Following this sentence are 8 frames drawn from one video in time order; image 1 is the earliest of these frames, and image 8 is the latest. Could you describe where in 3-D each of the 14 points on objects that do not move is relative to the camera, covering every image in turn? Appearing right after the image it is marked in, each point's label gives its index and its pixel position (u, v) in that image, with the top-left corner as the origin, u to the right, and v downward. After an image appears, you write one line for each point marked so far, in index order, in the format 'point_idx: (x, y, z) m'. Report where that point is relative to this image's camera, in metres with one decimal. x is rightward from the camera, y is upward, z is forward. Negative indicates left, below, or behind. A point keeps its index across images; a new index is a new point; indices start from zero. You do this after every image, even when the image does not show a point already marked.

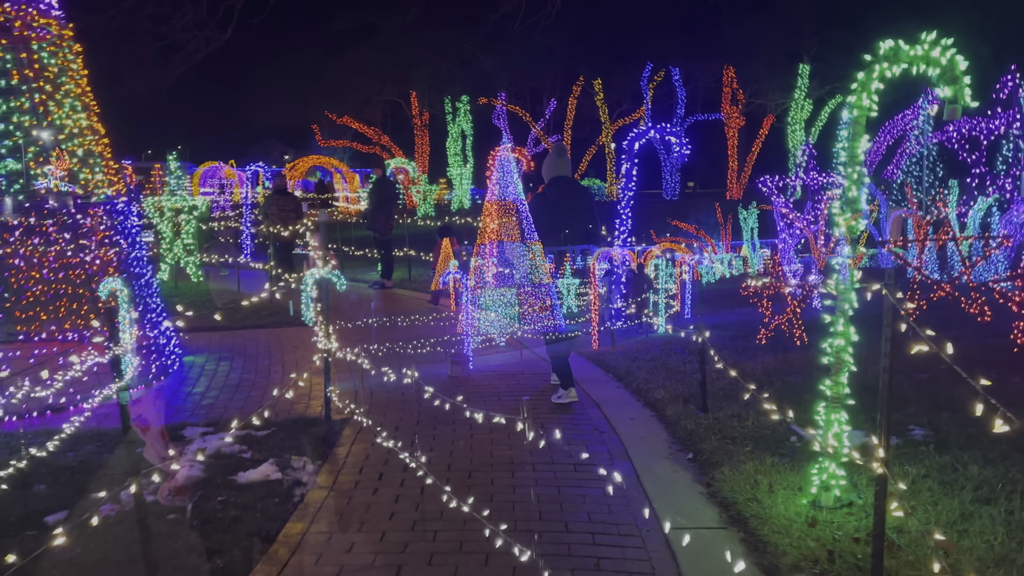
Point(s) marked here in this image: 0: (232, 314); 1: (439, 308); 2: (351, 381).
0: (-3.7, -0.3, +10.7) m
1: (-1.0, -0.3, +11.1) m
2: (-1.4, -0.8, +7.0) m
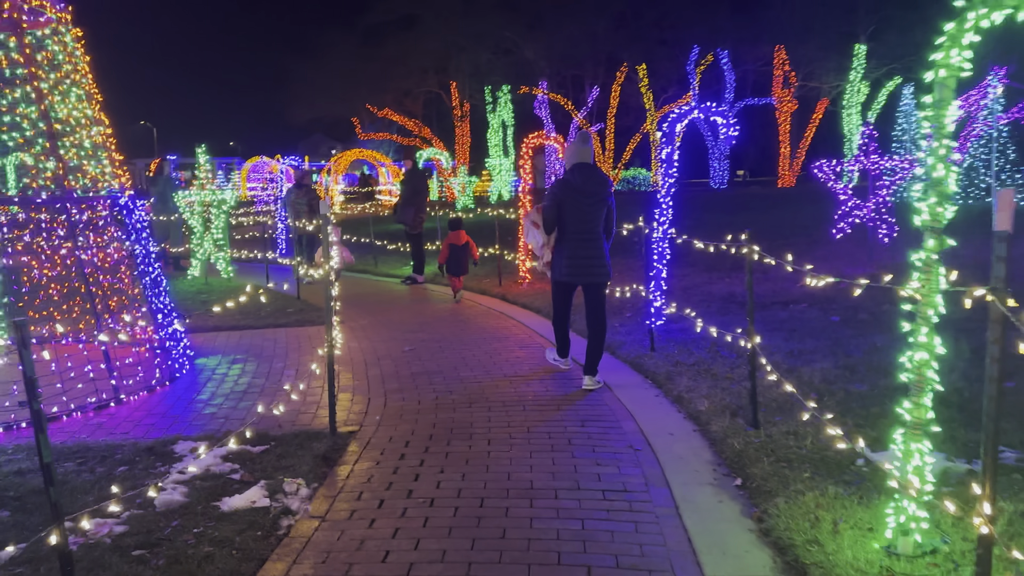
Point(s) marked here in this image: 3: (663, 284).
0: (-3.2, -0.3, +10.3) m
1: (-0.6, -0.2, +10.5) m
2: (-1.2, -0.8, +6.5) m
3: (+1.4, 0.0, +7.6) m
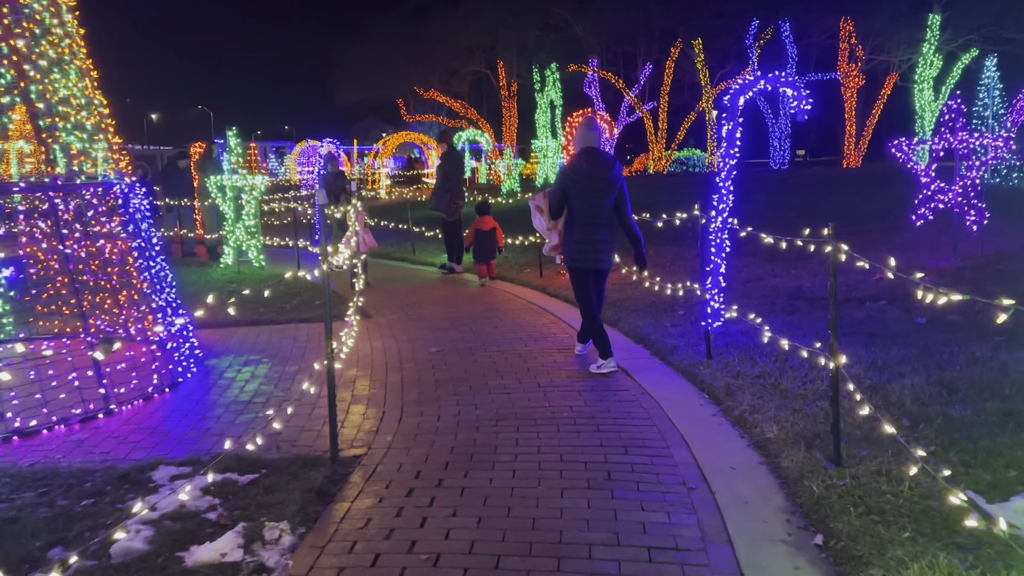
0: (-2.7, -0.2, +9.7) m
1: (-0.1, -0.1, +9.7) m
2: (-0.9, -0.8, +5.8) m
3: (+1.7, 0.0, +6.7) m
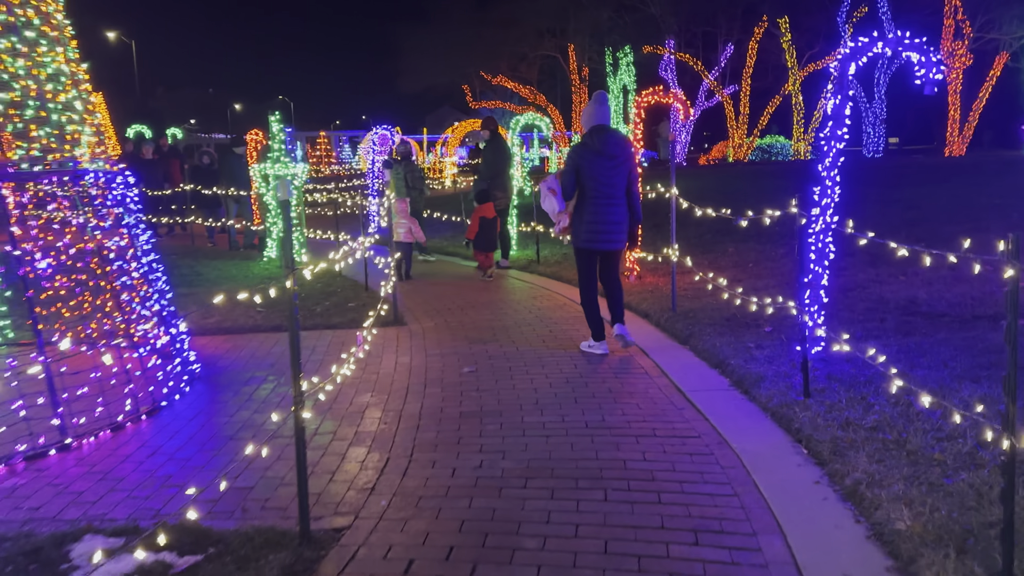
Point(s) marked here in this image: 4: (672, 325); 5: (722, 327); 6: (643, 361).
0: (-2.1, -0.2, +8.7) m
1: (+0.5, -0.1, +8.6) m
2: (-0.7, -0.8, +4.7) m
3: (+2.0, -0.1, +5.4) m
4: (+1.4, -0.3, +7.0) m
5: (+1.7, -0.3, +6.6) m
6: (+1.0, -0.6, +6.2) m
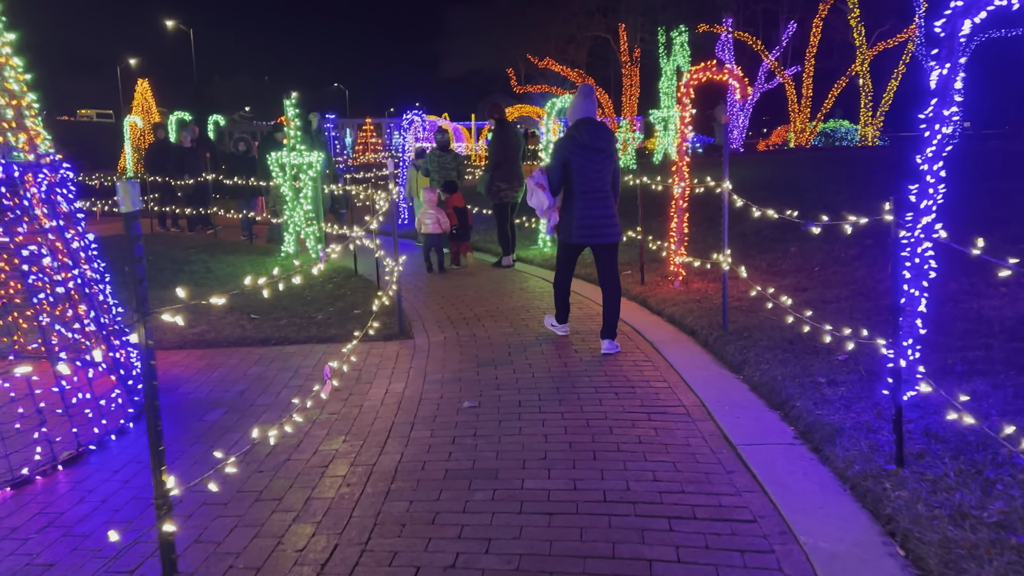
0: (-1.9, -0.2, +7.8) m
1: (+0.7, -0.2, +7.4) m
2: (-0.7, -1.0, +3.7) m
3: (+2.1, -0.2, +4.1) m
4: (+1.5, -0.4, +5.8) m
5: (+1.8, -0.4, +5.4) m
6: (+1.1, -0.7, +5.0) m
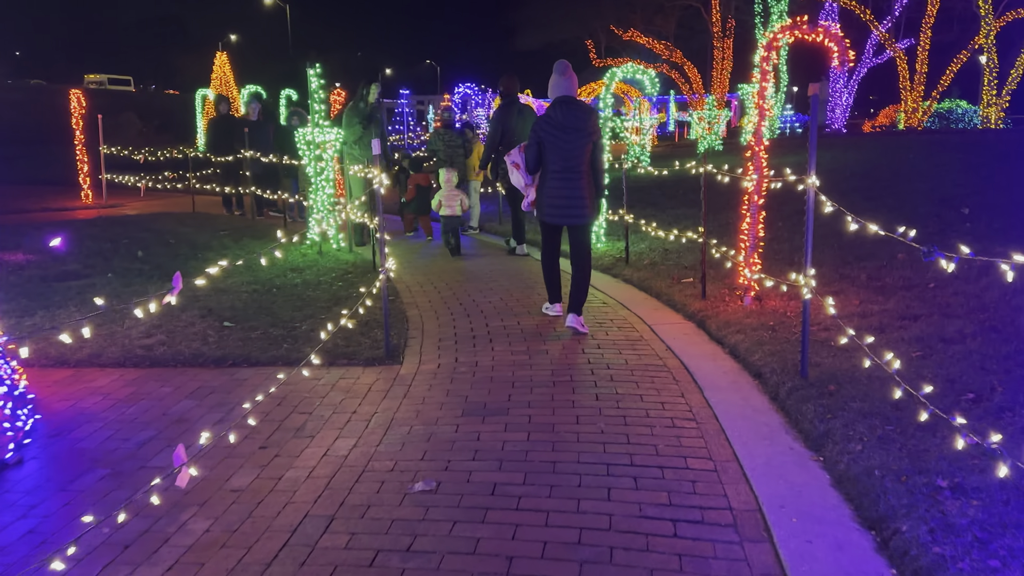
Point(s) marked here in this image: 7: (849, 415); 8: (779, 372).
0: (-1.7, -0.3, +6.5) m
1: (+0.9, -0.3, +5.9) m
2: (-1.0, -1.1, +2.3) m
3: (+1.9, -0.4, +2.5) m
4: (+1.5, -0.6, +4.2) m
5: (+1.7, -0.7, +3.8) m
6: (+0.9, -0.9, +3.5) m
7: (+1.7, -0.6, +4.0) m
8: (+1.6, -0.5, +4.8) m
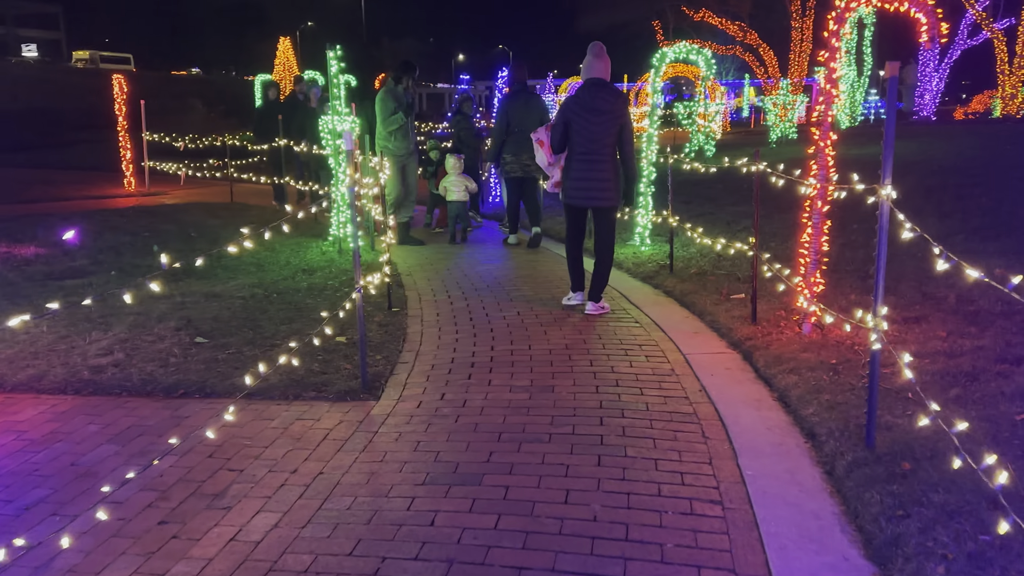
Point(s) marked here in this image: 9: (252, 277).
0: (-1.6, -0.3, +5.7) m
1: (+0.9, -0.5, +4.9) m
2: (-1.3, -1.3, +1.5) m
3: (+1.6, -0.7, +1.4) m
4: (+1.4, -0.8, +3.2) m
5: (+1.6, -0.9, +2.7) m
6: (+0.8, -1.1, +2.5) m
7: (+1.5, -0.8, +3.0) m
8: (+1.5, -0.7, +3.8) m
9: (-2.6, +0.1, +8.1) m
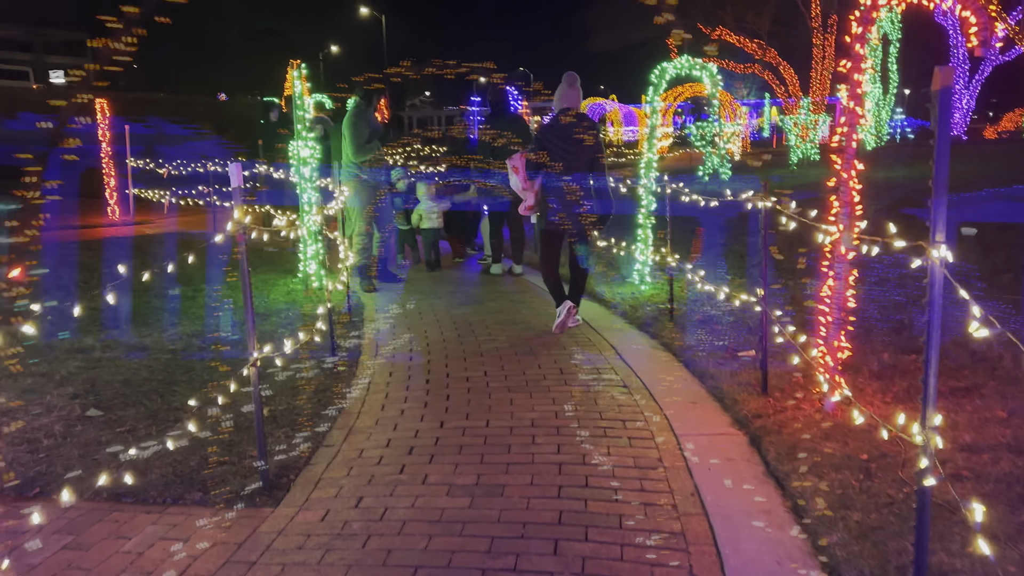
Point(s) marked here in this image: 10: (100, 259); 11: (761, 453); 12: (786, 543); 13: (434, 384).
0: (-1.8, -0.7, +4.8) m
1: (+0.7, -0.8, +3.9) m
2: (-1.6, -1.5, +0.5) m
3: (+1.2, -0.9, +0.4) m
4: (+1.0, -1.1, +2.2) m
5: (+1.2, -1.1, +1.7) m
6: (+0.4, -1.3, +1.5) m
7: (+1.2, -1.1, +1.9) m
8: (+1.2, -1.0, +2.7) m
9: (-2.8, -0.3, +7.2) m
10: (-5.2, +0.4, +10.2) m
11: (+1.2, -0.8, +3.9) m
12: (+1.0, -1.0, +3.1) m
13: (-0.5, -0.6, +5.2) m
